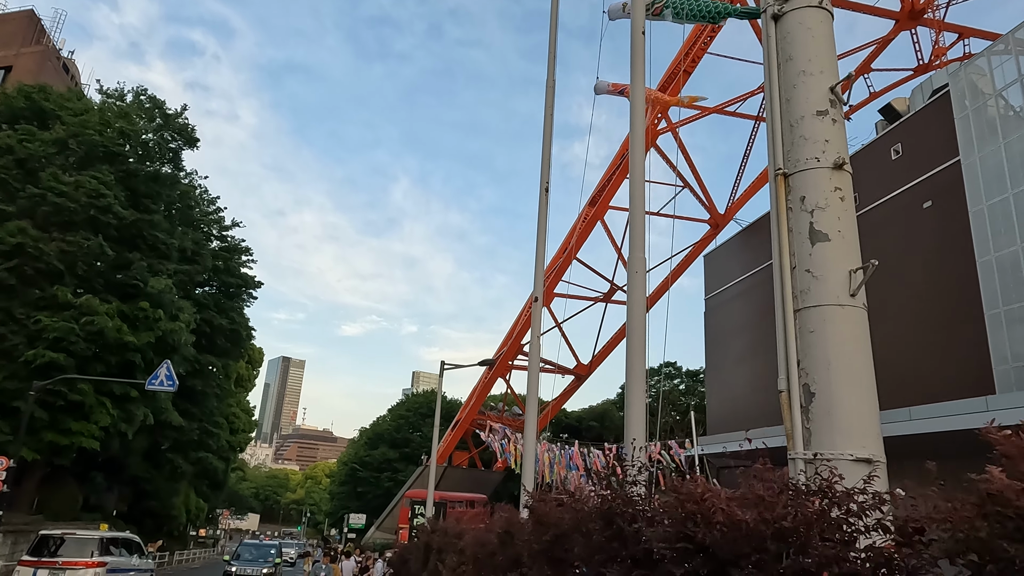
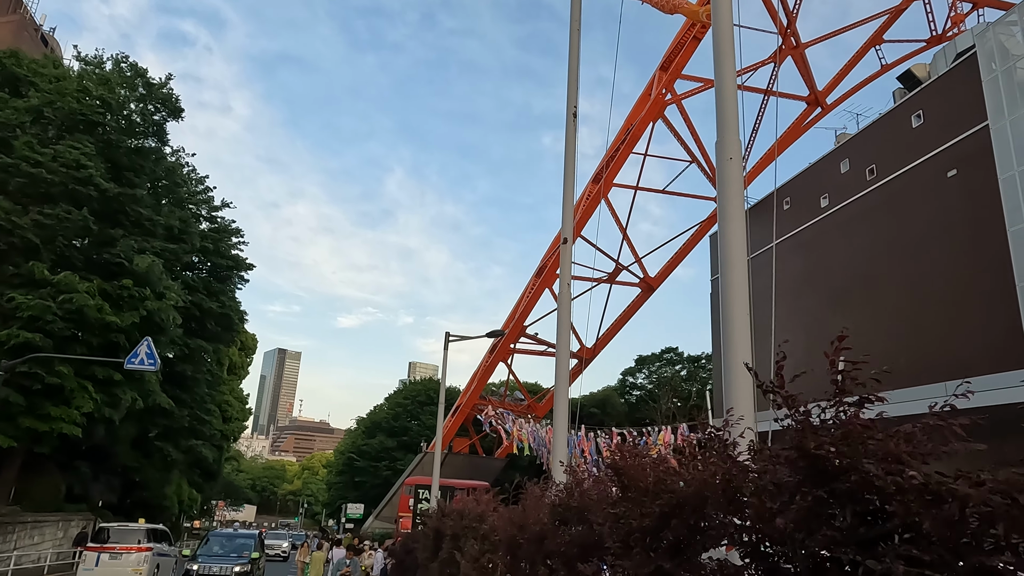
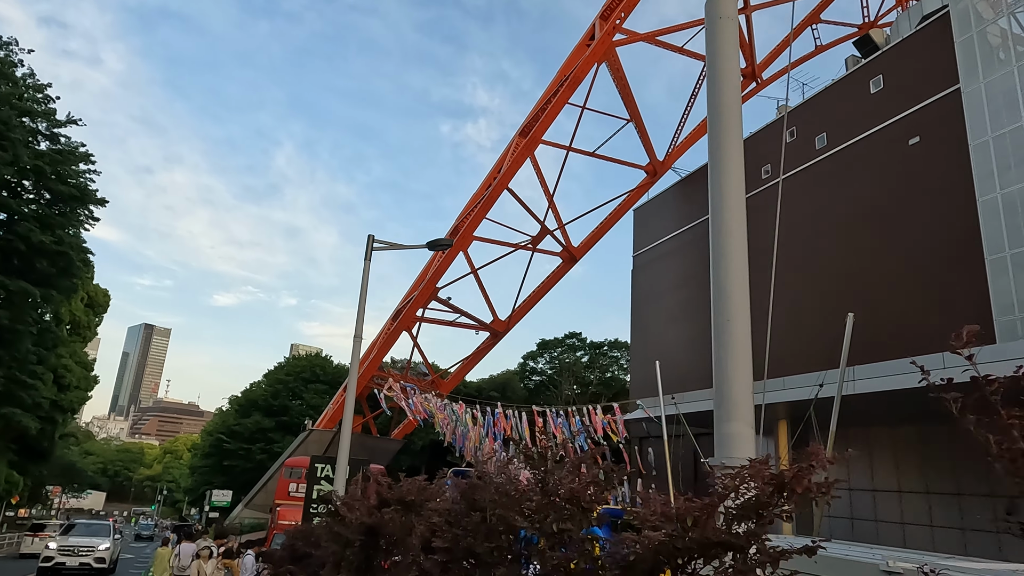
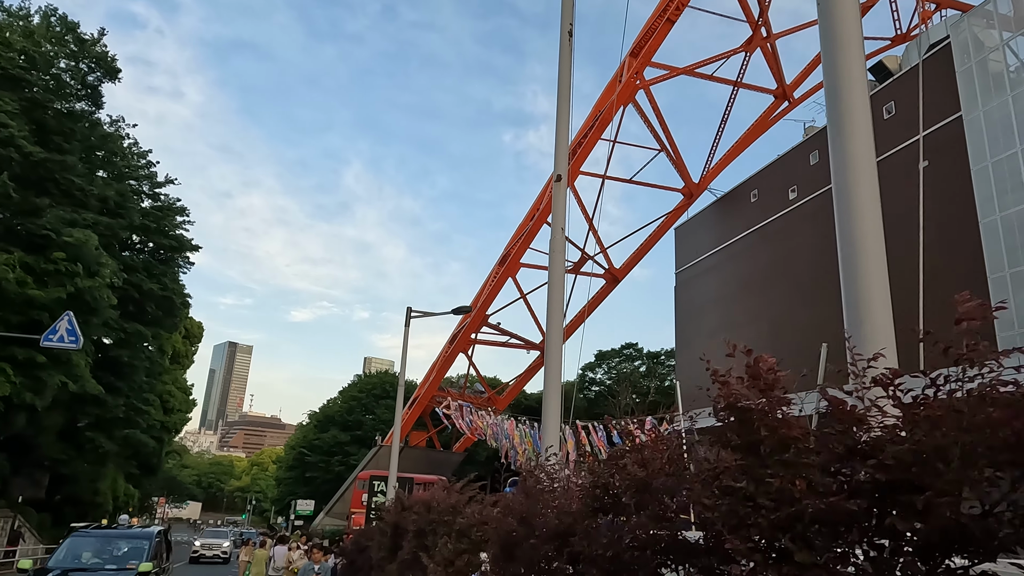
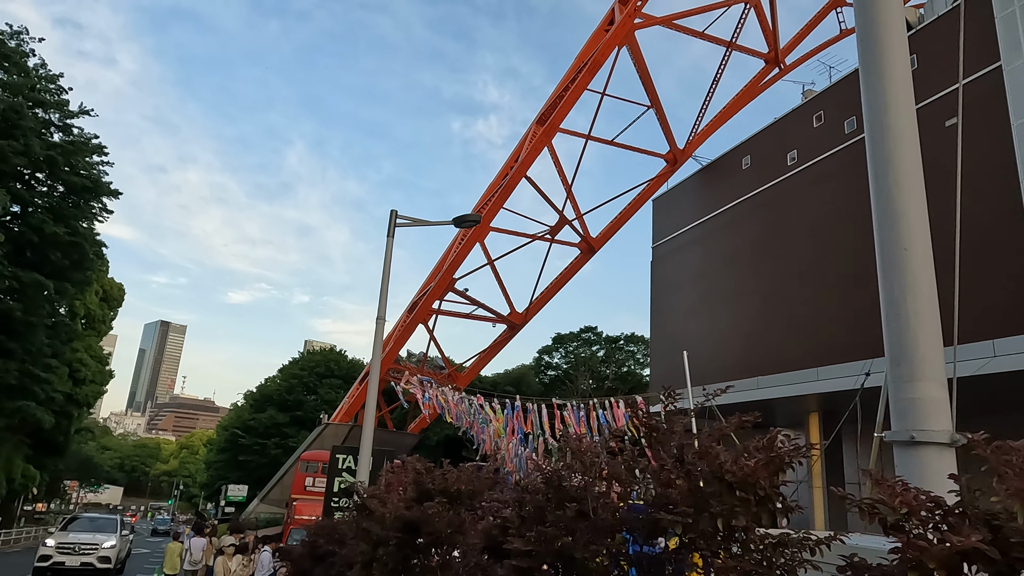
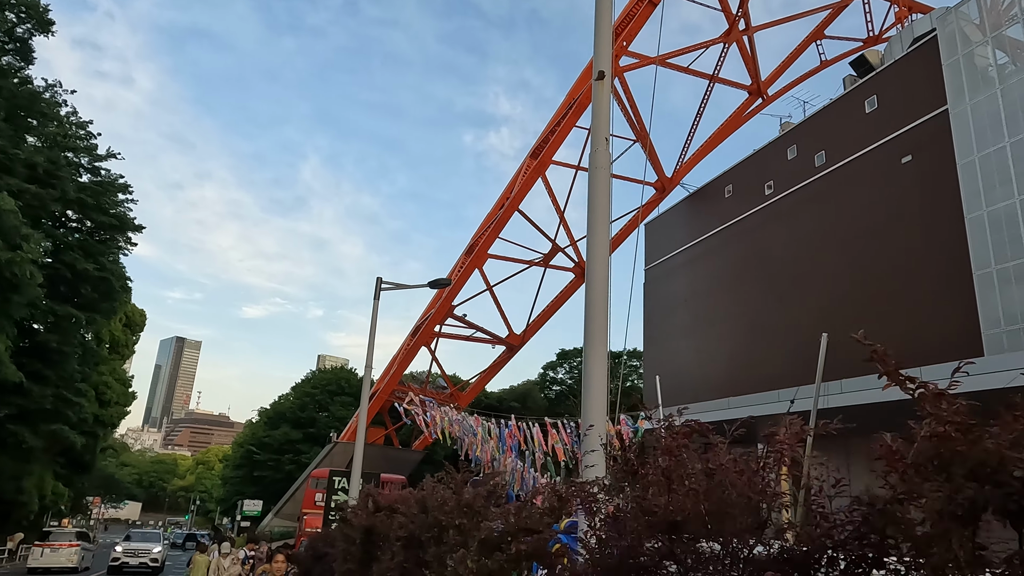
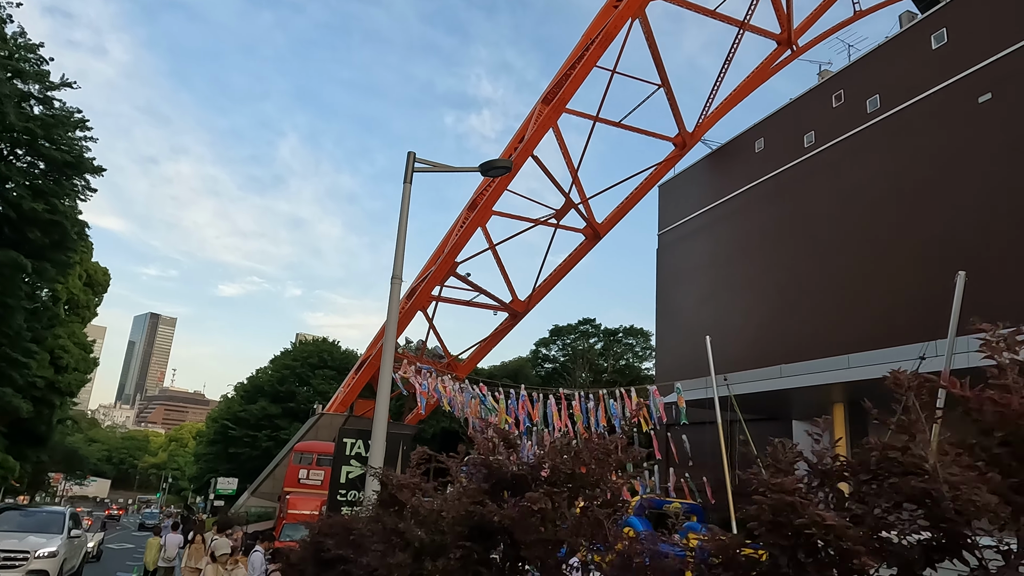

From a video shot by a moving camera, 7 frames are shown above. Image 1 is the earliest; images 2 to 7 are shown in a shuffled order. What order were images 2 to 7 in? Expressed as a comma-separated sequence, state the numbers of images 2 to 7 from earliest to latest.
2, 4, 6, 3, 5, 7
